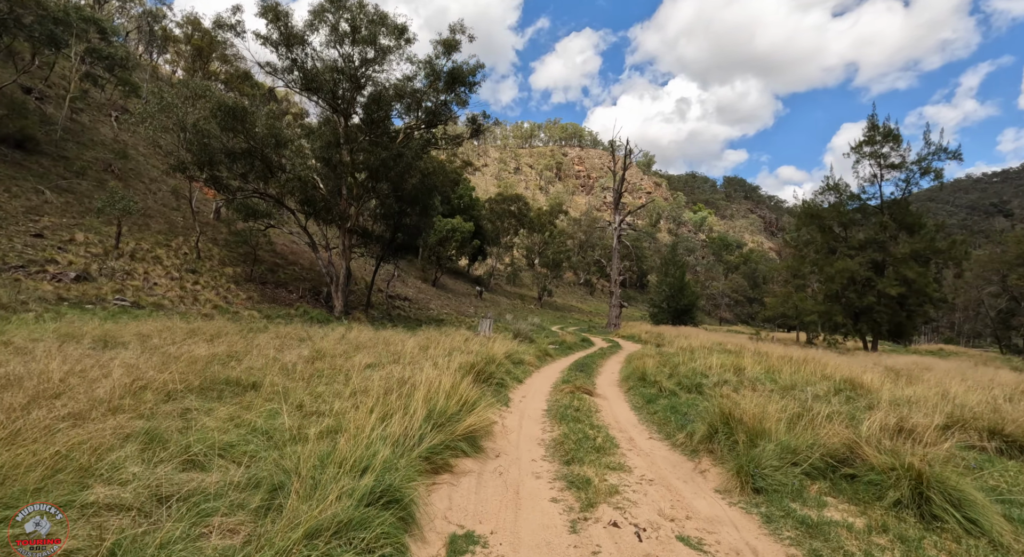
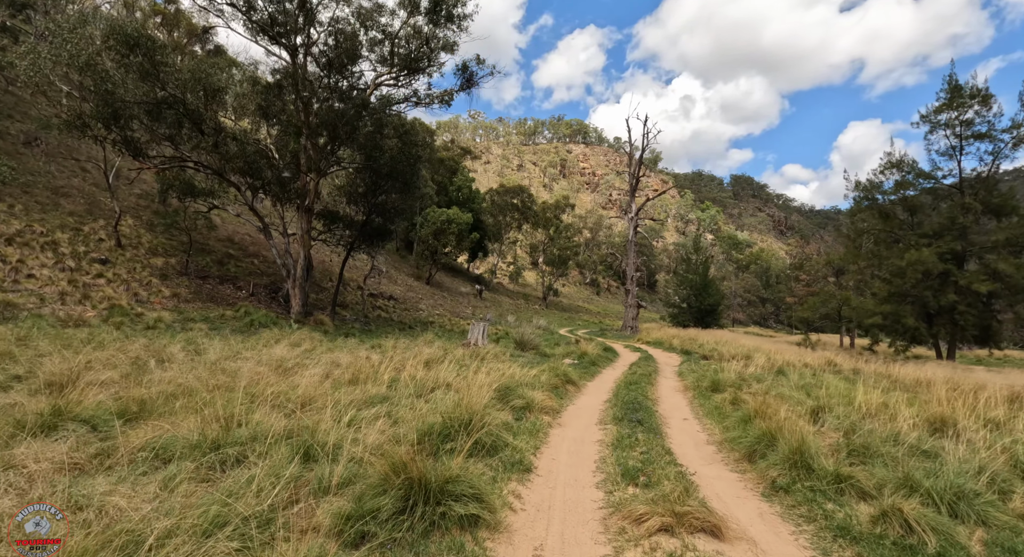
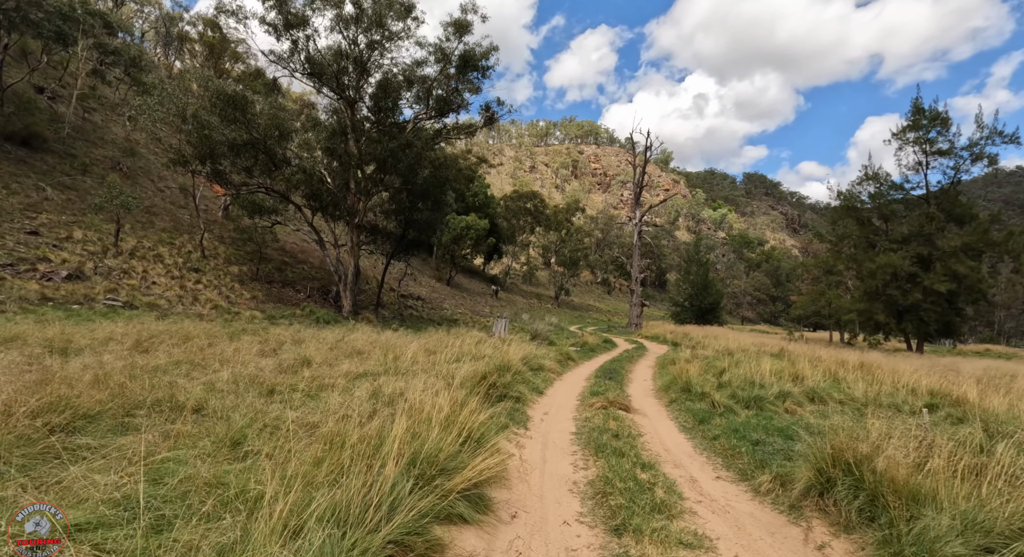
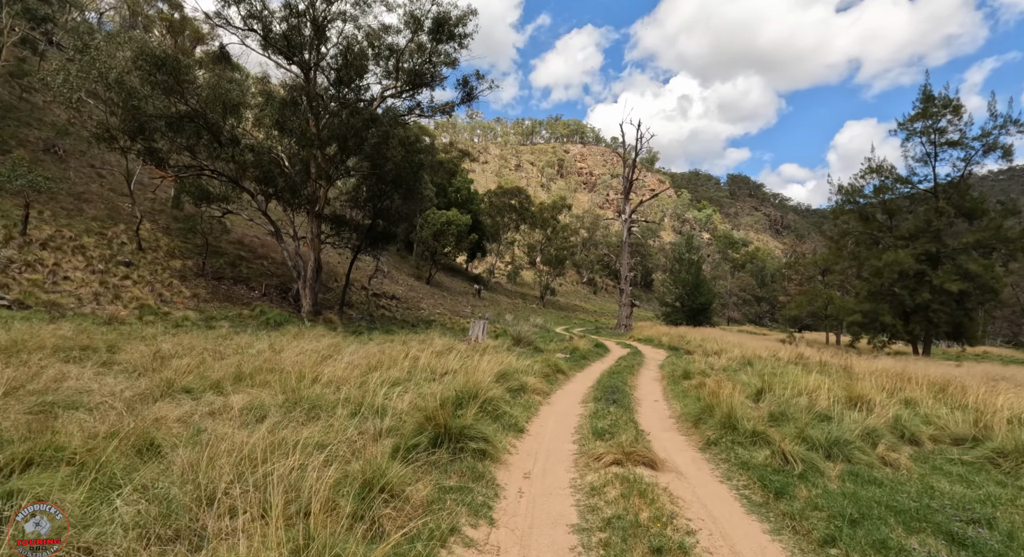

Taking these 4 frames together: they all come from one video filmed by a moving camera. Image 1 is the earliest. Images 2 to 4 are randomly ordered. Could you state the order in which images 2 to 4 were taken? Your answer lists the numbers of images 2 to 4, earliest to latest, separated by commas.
3, 4, 2
